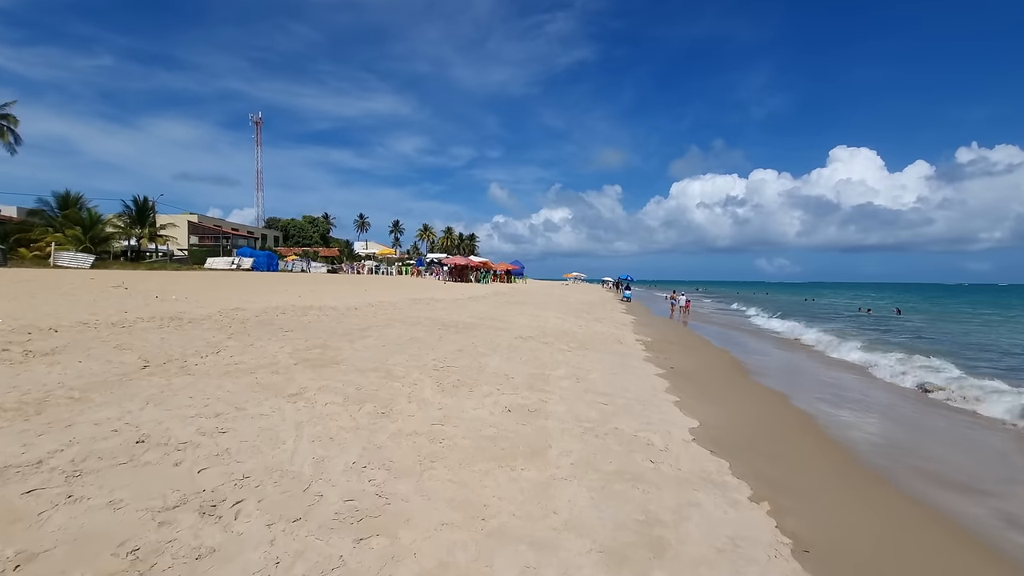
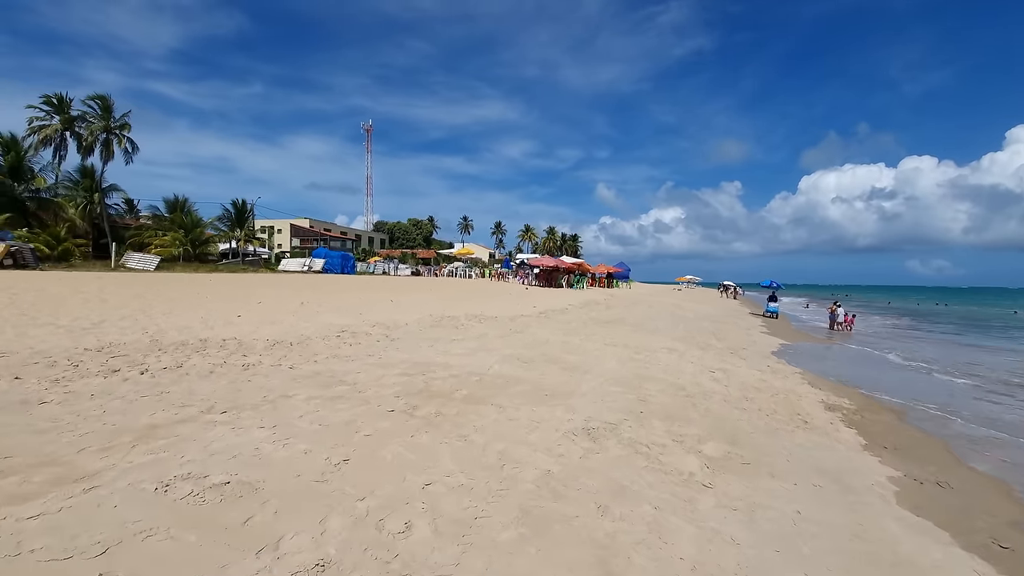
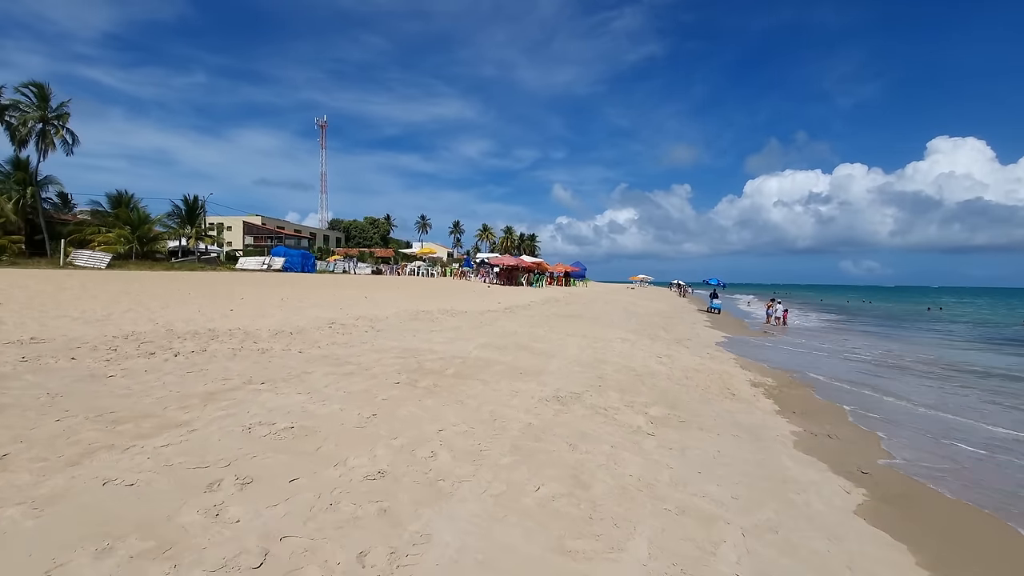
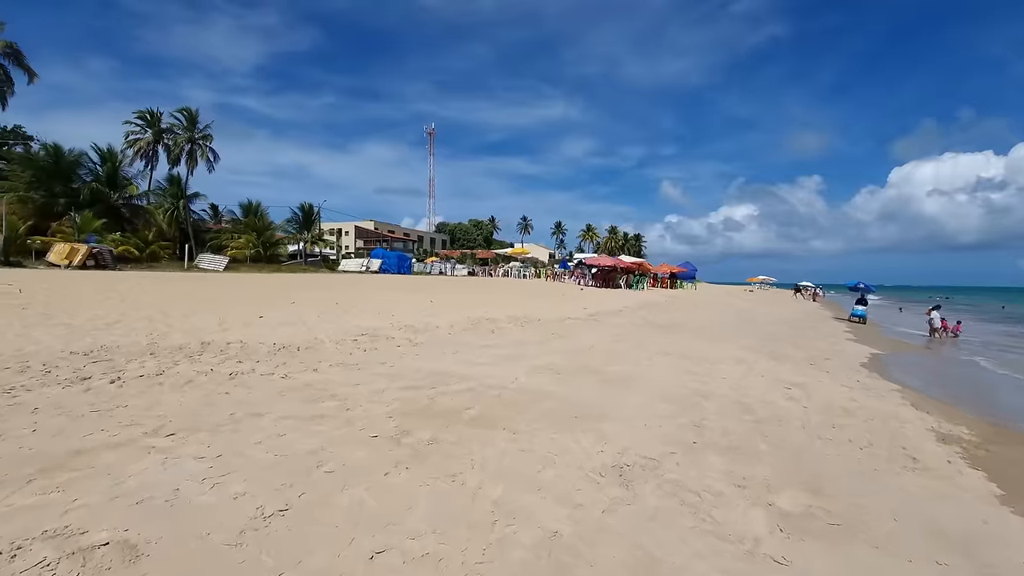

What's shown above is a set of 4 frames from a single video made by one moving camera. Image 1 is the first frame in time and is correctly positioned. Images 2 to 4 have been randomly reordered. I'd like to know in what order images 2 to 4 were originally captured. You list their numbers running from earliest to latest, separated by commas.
3, 2, 4
